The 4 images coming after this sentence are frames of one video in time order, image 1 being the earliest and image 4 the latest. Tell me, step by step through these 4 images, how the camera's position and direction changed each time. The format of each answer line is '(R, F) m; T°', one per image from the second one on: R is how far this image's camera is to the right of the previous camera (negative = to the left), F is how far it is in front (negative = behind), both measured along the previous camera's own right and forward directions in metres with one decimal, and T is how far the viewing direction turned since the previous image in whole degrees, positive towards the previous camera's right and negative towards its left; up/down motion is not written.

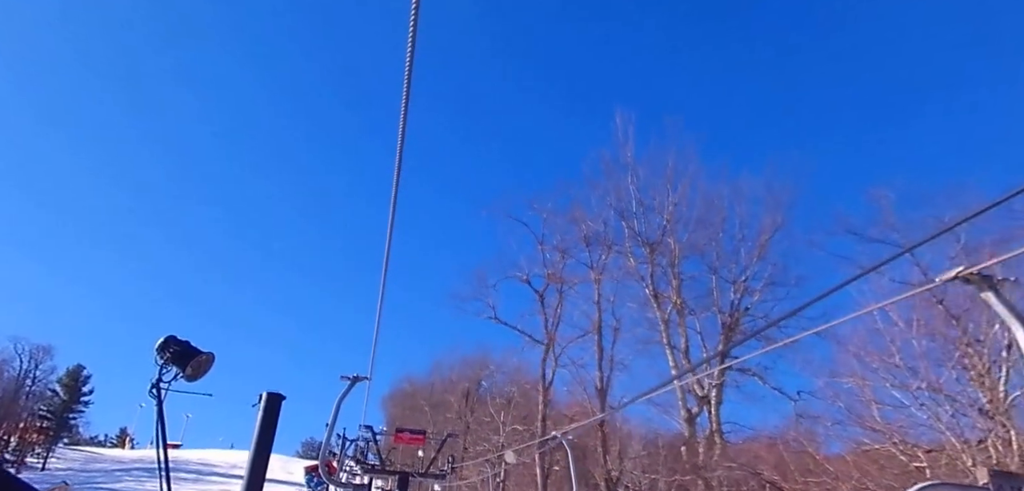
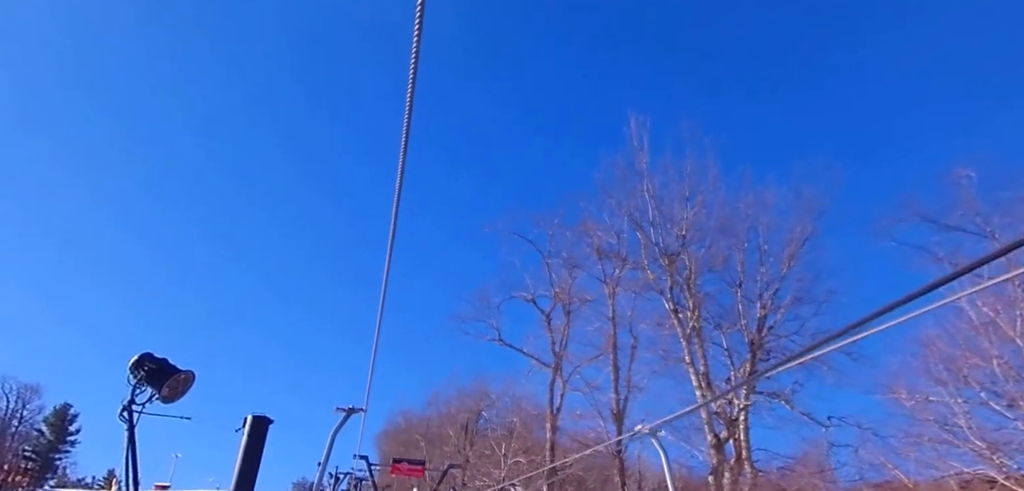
(-0.2, +0.8) m; 0°
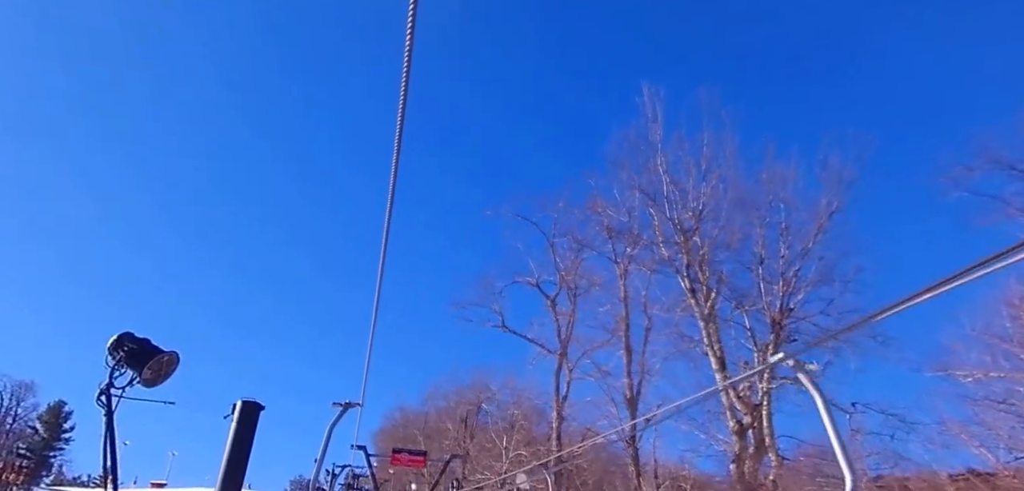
(-0.1, +0.6) m; 0°
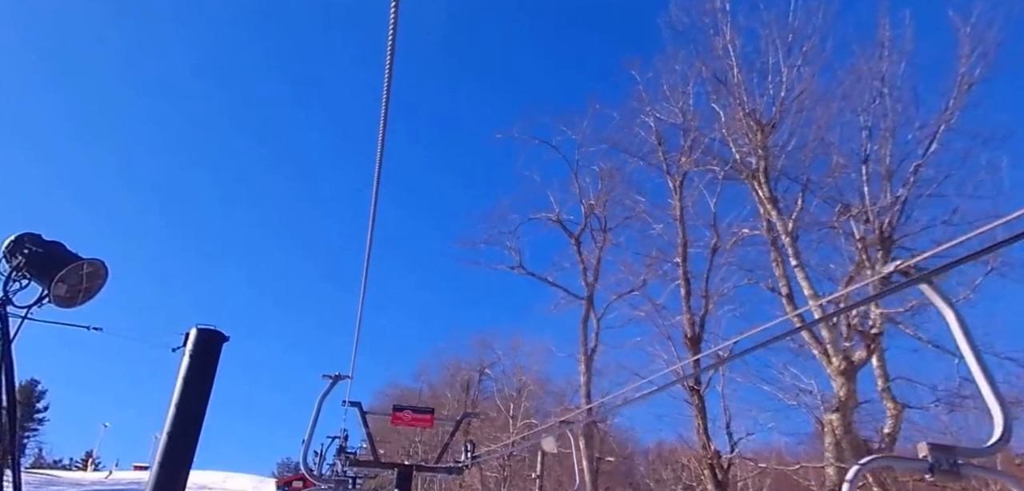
(-0.6, +2.0) m; +1°
